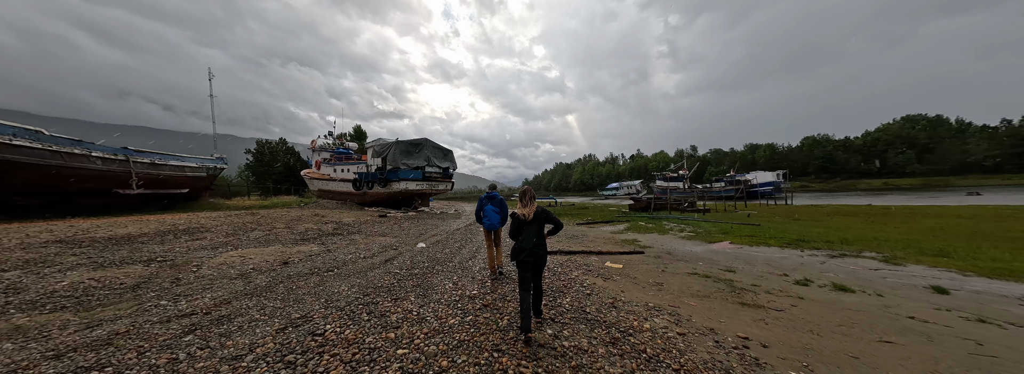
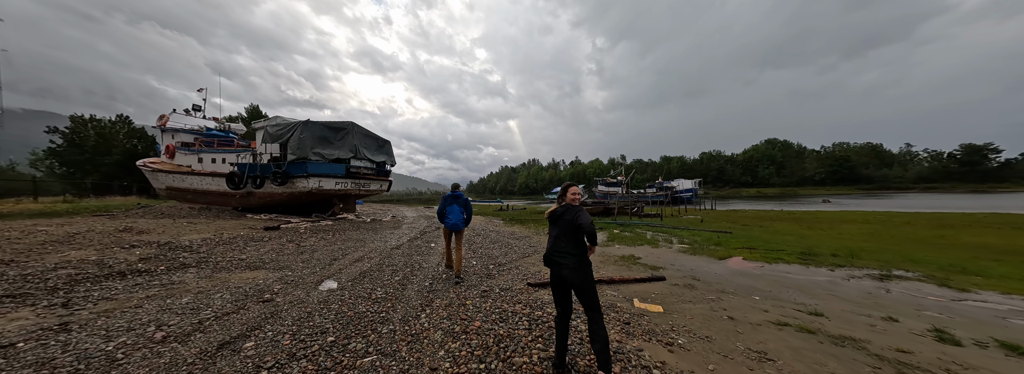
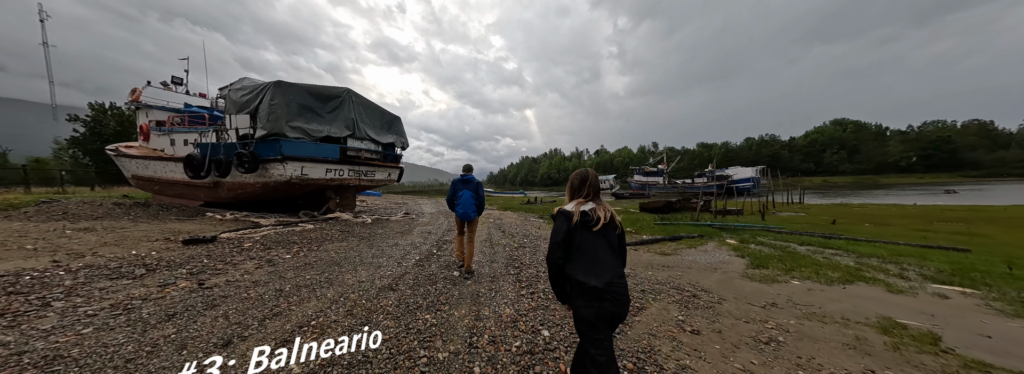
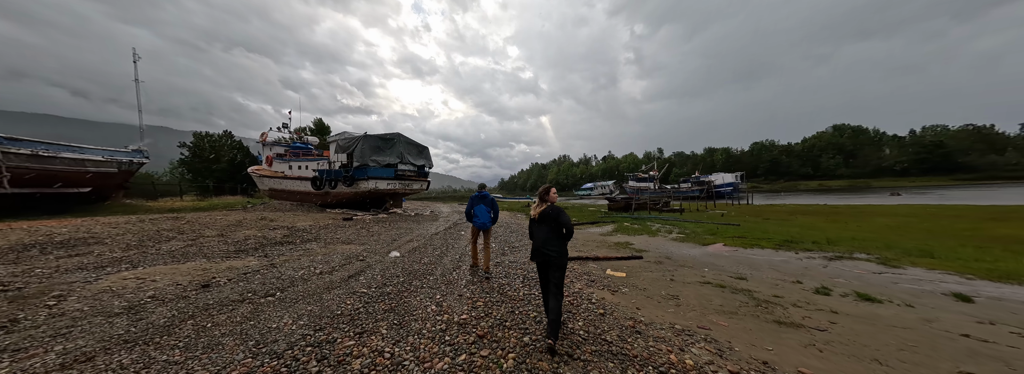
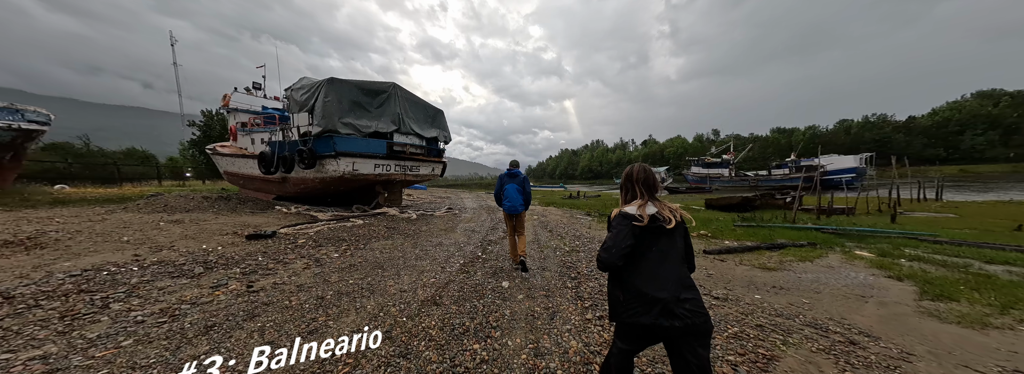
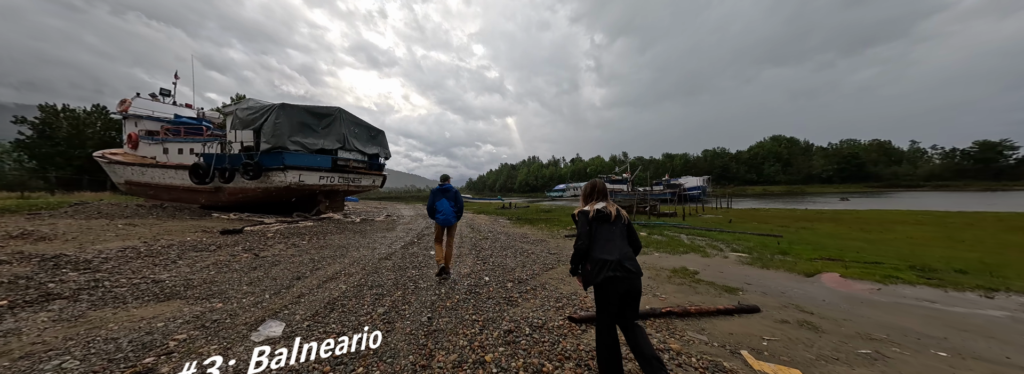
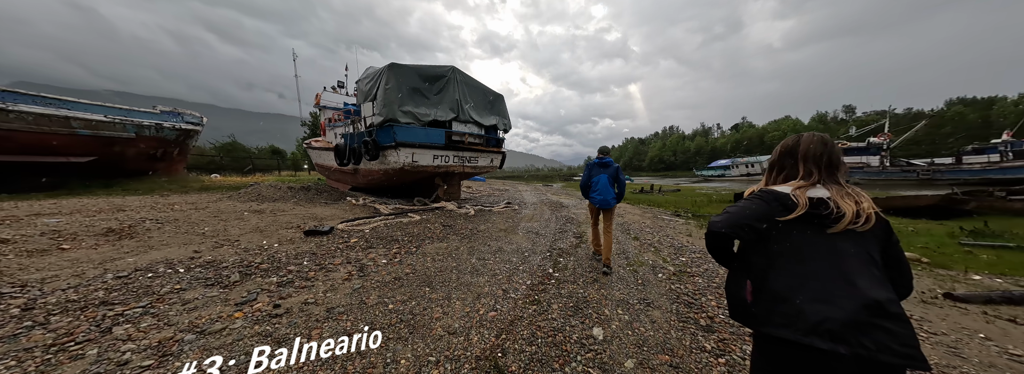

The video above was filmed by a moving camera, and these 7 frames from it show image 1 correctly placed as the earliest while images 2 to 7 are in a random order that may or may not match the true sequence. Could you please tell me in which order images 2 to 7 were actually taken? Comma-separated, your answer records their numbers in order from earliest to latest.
4, 2, 6, 3, 5, 7
